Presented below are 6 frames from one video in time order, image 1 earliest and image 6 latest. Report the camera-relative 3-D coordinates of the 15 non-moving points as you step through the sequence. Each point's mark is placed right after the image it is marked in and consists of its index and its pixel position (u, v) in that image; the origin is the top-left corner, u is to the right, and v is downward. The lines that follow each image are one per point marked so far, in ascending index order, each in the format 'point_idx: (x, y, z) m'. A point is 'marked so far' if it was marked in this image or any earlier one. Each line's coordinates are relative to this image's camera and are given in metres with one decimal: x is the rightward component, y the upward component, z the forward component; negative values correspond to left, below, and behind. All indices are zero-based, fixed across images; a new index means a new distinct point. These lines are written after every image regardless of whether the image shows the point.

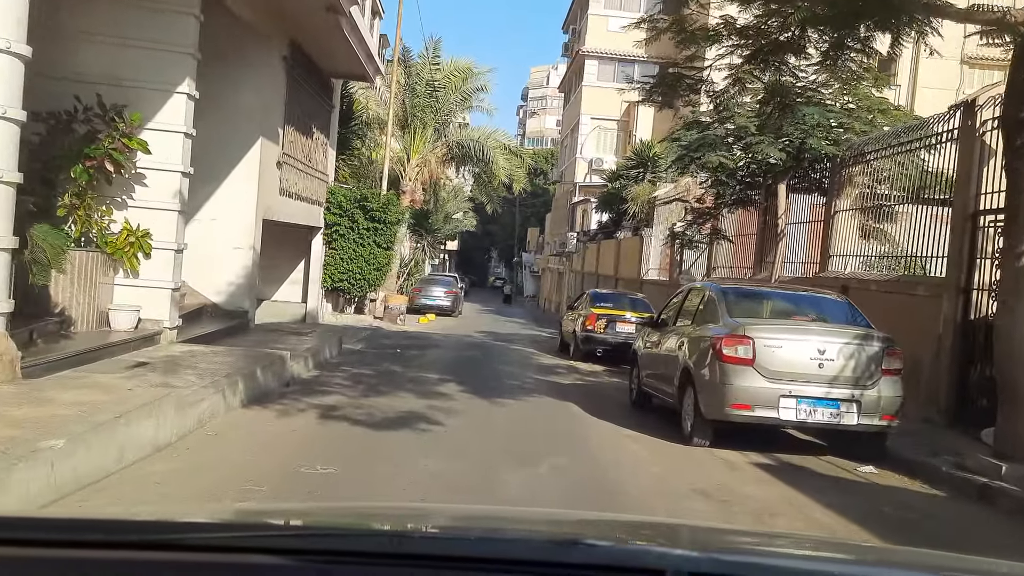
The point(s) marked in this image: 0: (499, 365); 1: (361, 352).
0: (-0.2, -1.3, +16.2) m
1: (-2.7, -1.2, +16.6) m
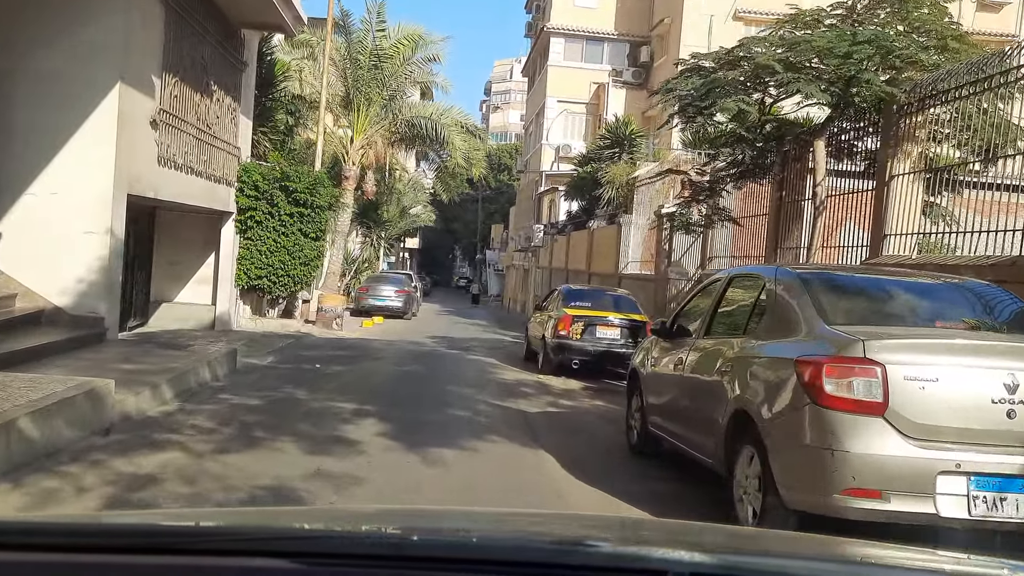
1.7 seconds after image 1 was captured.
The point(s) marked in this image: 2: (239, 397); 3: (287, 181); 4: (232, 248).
0: (-0.9, -1.3, +12.4) m
1: (-3.4, -1.1, +12.7) m
2: (-2.9, -1.1, +9.7) m
3: (-4.5, +2.1, +18.8) m
4: (-5.6, +0.8, +18.6) m
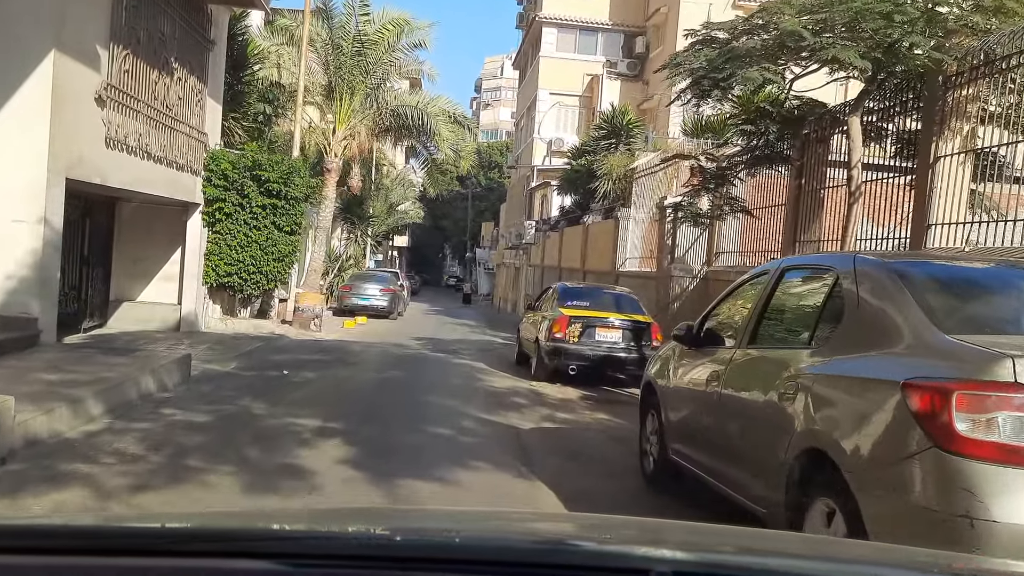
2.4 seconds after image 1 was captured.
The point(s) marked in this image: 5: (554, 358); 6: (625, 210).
0: (-1.0, -1.2, +11.1) m
1: (-3.5, -1.1, +11.4) m
2: (-2.9, -1.1, +8.4) m
3: (-4.7, +2.2, +17.3) m
4: (-5.7, +0.8, +17.2) m
5: (+0.6, -0.9, +12.3) m
6: (+2.4, +1.7, +19.9) m
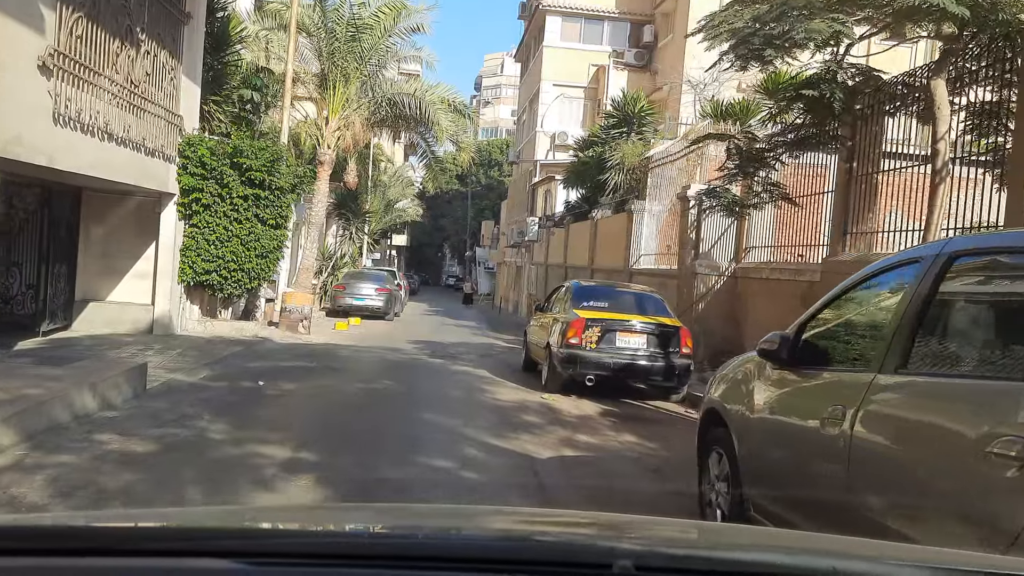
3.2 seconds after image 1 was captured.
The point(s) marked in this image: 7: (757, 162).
0: (-0.9, -1.2, +9.5) m
1: (-3.4, -1.1, +9.8) m
2: (-2.8, -1.1, +6.8) m
3: (-4.6, +2.2, +15.8) m
4: (-5.6, +0.9, +15.6) m
5: (+0.7, -0.9, +10.7) m
6: (+2.5, +1.7, +18.4) m
7: (+2.9, +1.5, +10.9) m
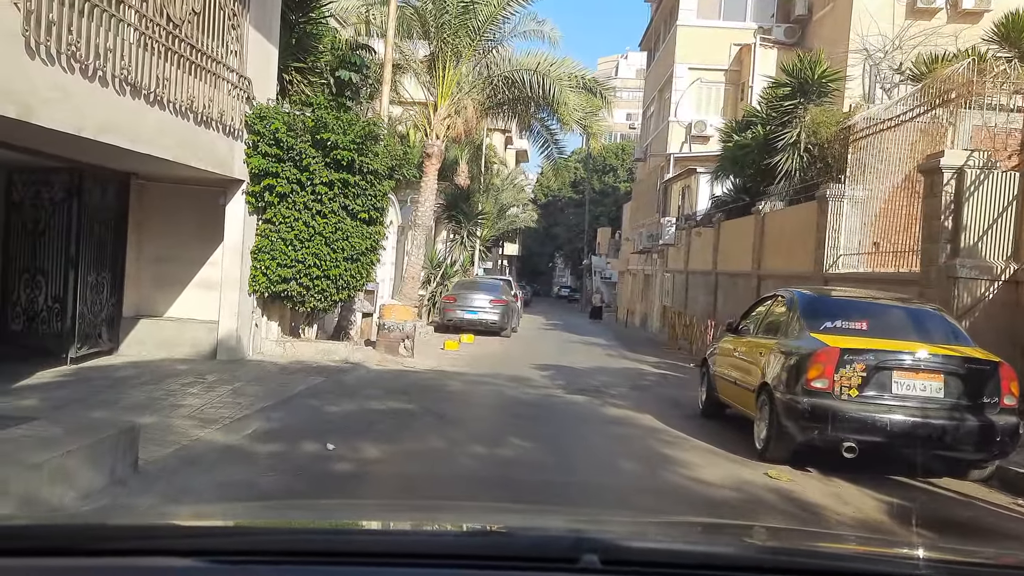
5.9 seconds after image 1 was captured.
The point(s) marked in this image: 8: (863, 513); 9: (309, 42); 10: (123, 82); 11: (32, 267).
0: (+0.5, -1.3, +5.6) m
1: (-1.9, -1.2, +6.2) m
2: (-1.8, -1.1, +3.2) m
3: (-2.5, +2.0, +12.4) m
4: (-3.5, +0.7, +12.3) m
5: (+2.2, -1.0, +6.7) m
6: (+4.9, +1.5, +14.1) m
7: (+4.4, +1.4, +6.6) m
8: (+2.2, -1.4, +5.9) m
9: (-3.2, +3.9, +15.1) m
10: (-3.5, +1.8, +8.3) m
11: (-5.8, +0.3, +11.3) m
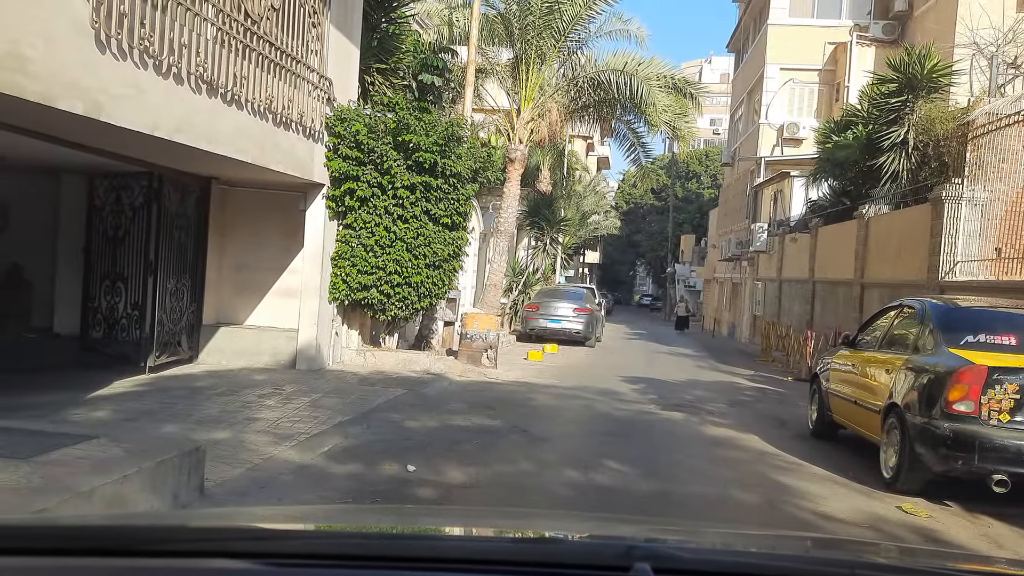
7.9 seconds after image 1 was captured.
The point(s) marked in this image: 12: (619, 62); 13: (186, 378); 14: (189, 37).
0: (+1.0, -1.3, +4.9) m
1: (-1.3, -1.2, +5.7) m
2: (-1.4, -1.2, +2.7) m
3: (-1.4, +1.9, +11.9) m
4: (-2.4, +0.6, +11.9) m
5: (+2.8, -1.1, +5.8) m
6: (+6.1, +1.4, +13.0) m
7: (+5.0, +1.3, +5.6) m
8: (+2.8, -1.4, +5.0) m
9: (-1.8, +3.8, +14.7) m
10: (-2.7, +1.8, +8.0) m
11: (-4.8, +0.2, +11.2) m
12: (+2.4, +5.0, +21.0) m
13: (-3.7, -1.0, +10.6) m
14: (-2.7, +2.1, +7.8) m
